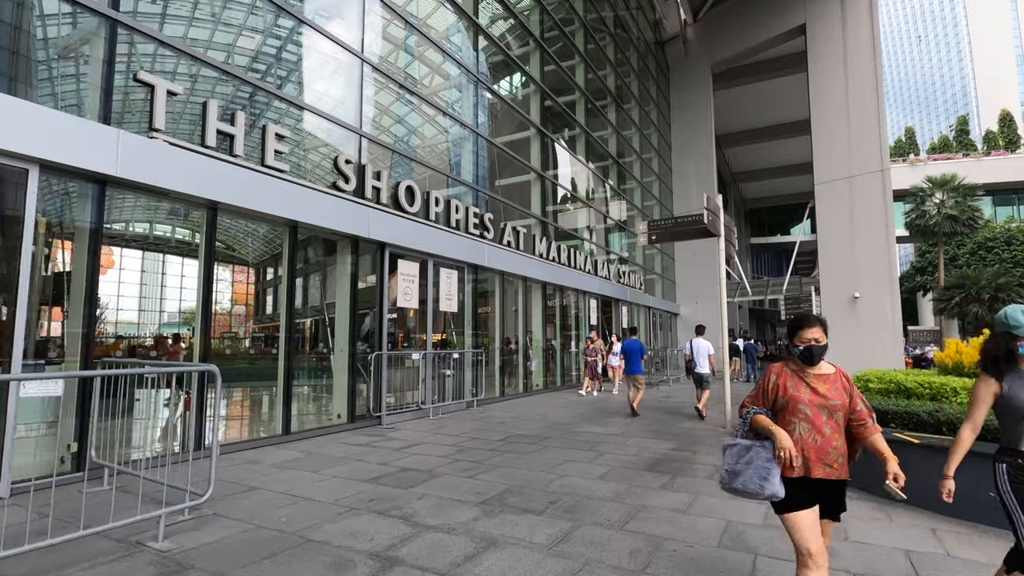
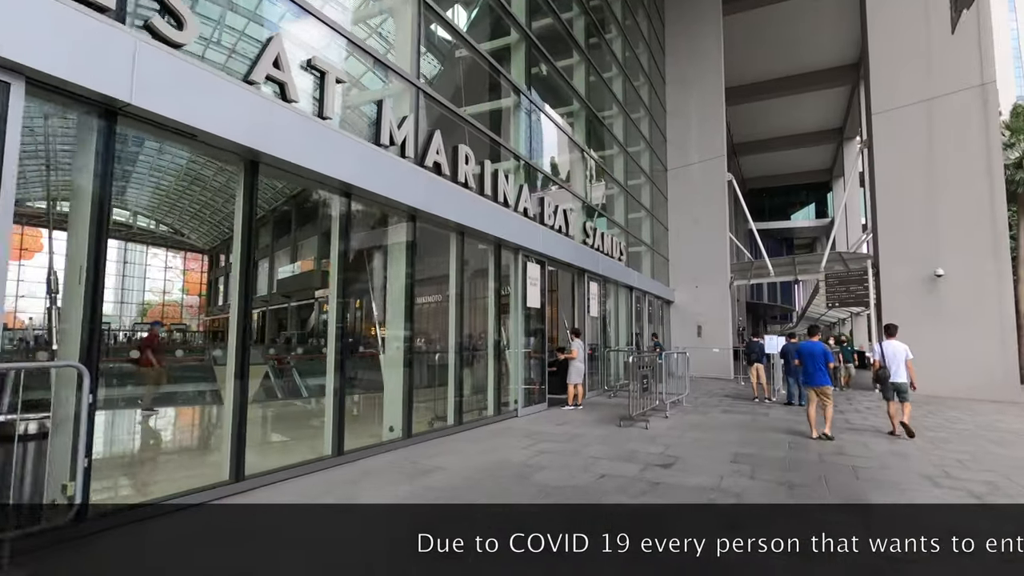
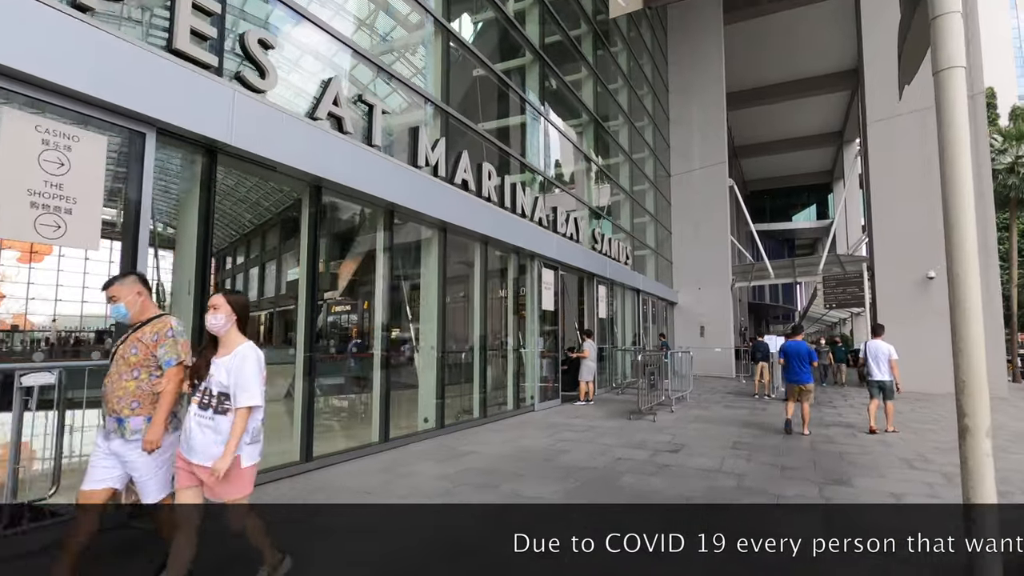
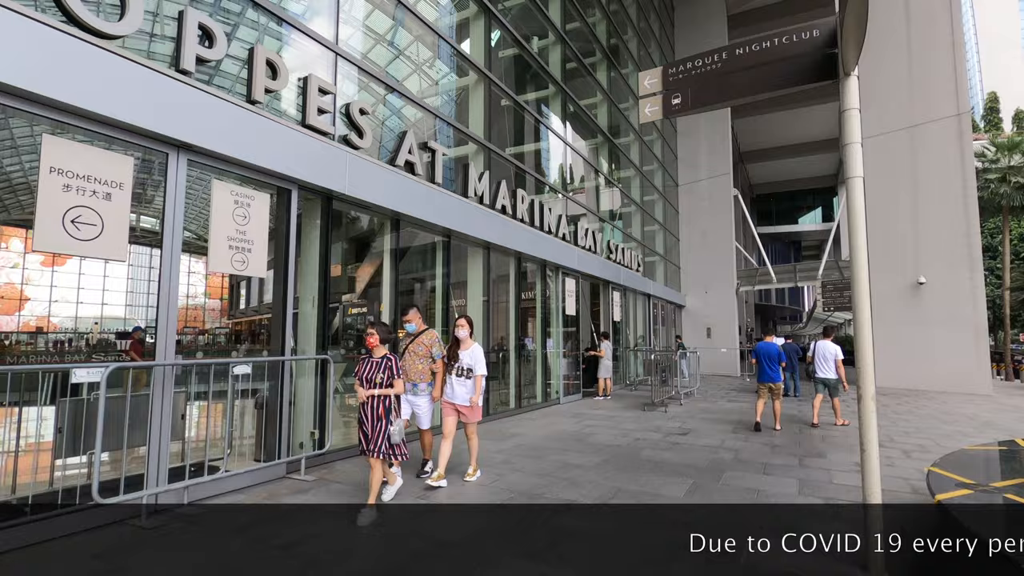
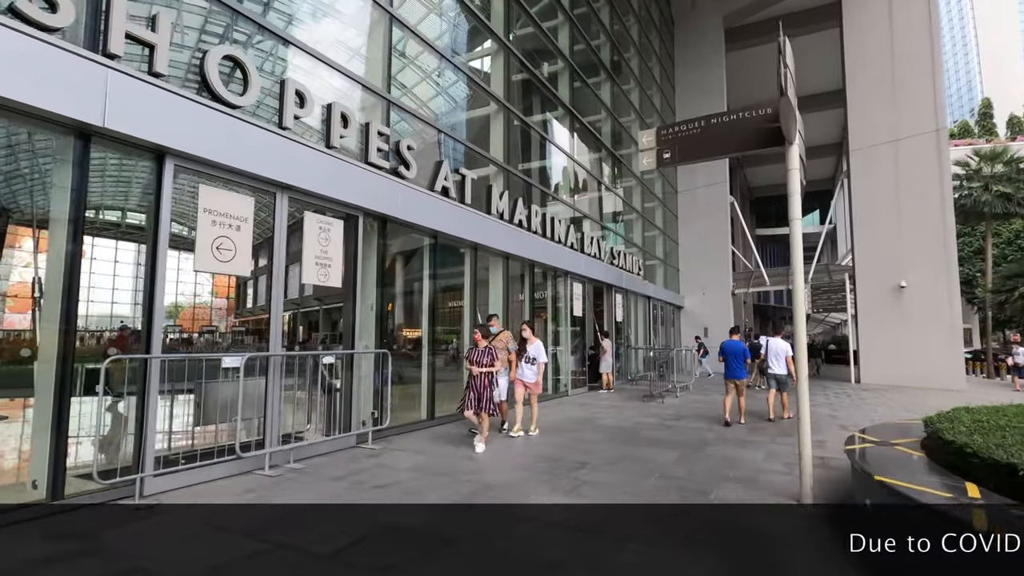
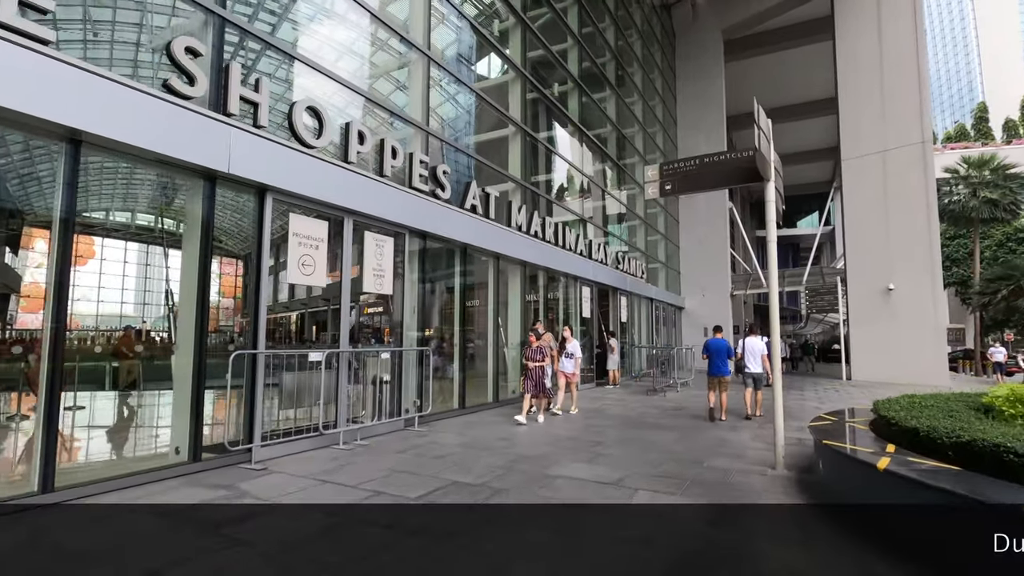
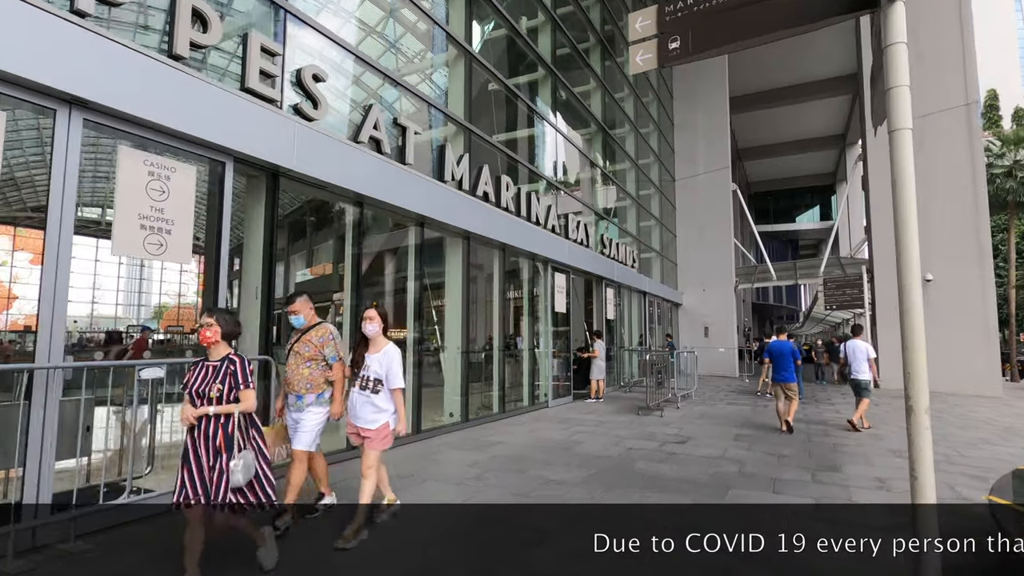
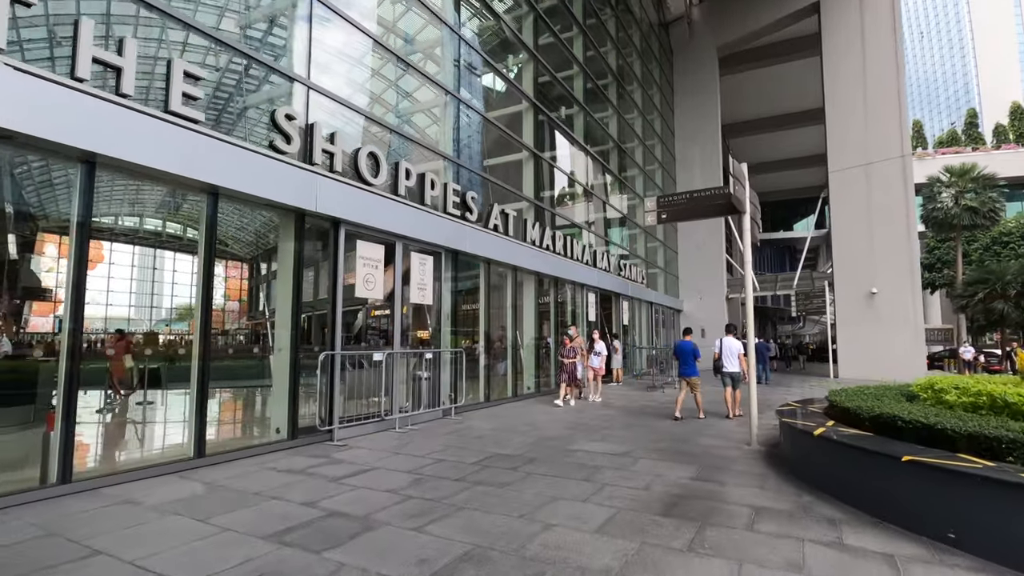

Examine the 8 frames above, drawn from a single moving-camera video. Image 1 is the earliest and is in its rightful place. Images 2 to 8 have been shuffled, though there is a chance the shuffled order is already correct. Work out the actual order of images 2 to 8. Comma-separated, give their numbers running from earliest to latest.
8, 6, 5, 4, 7, 3, 2
